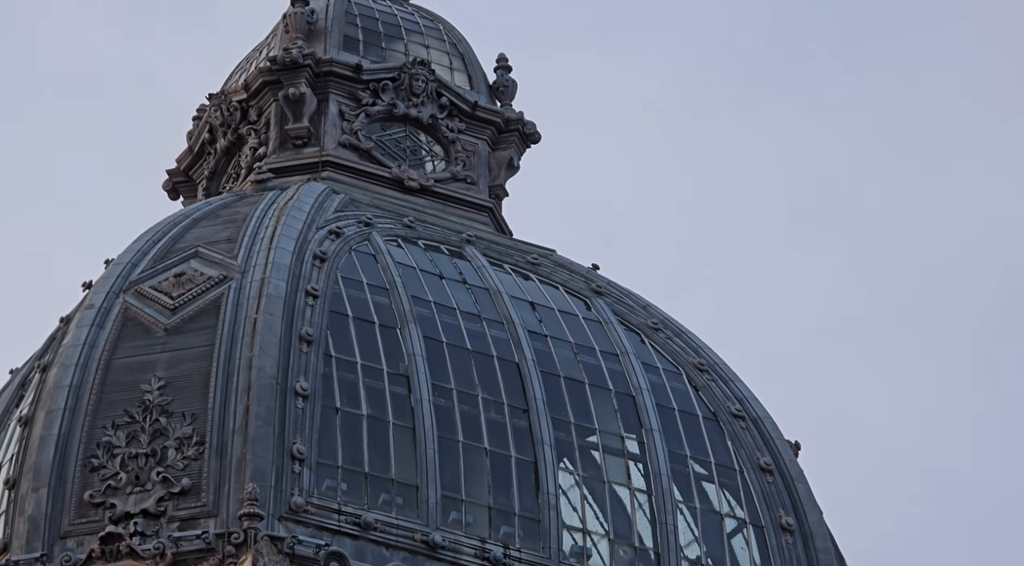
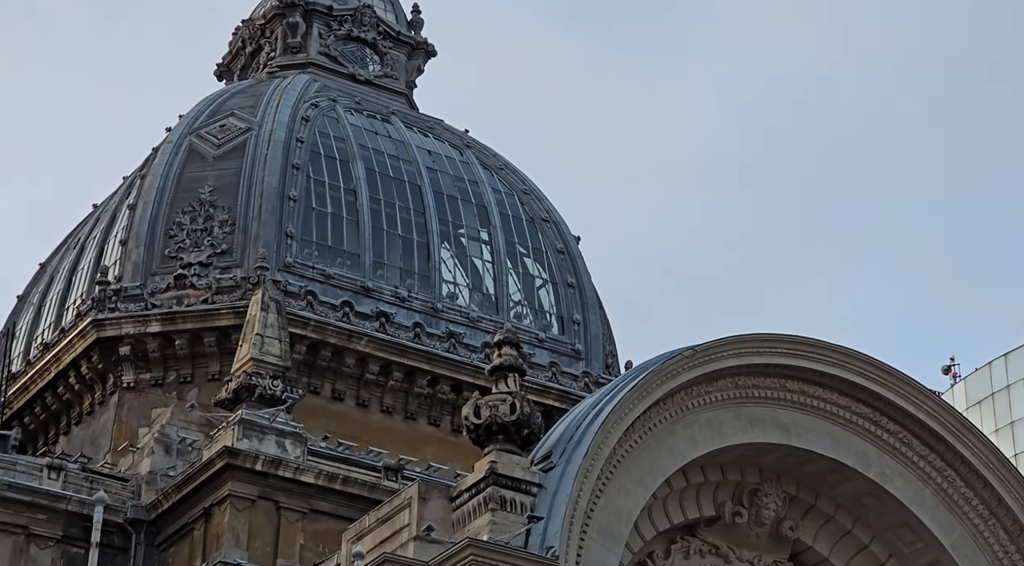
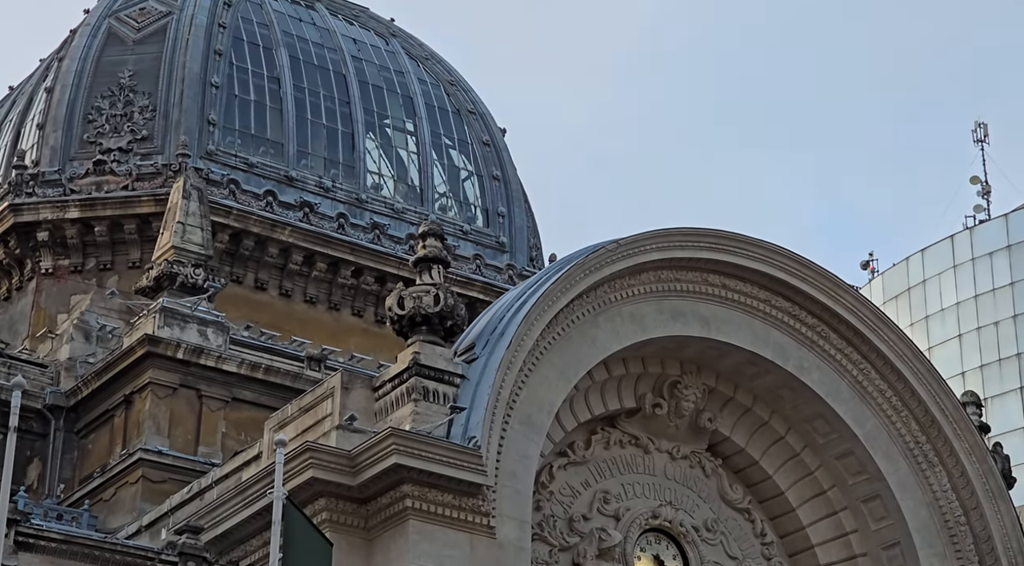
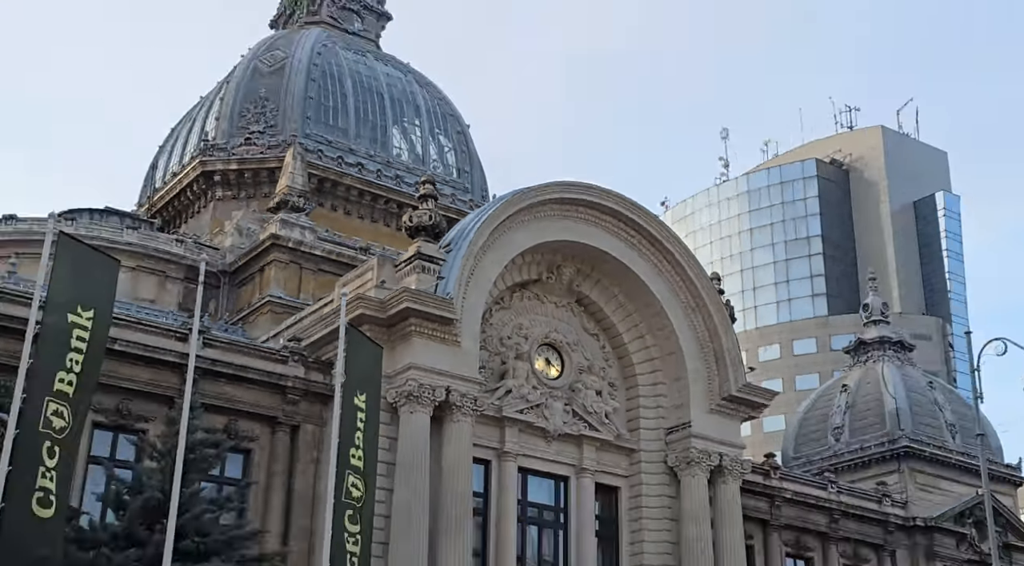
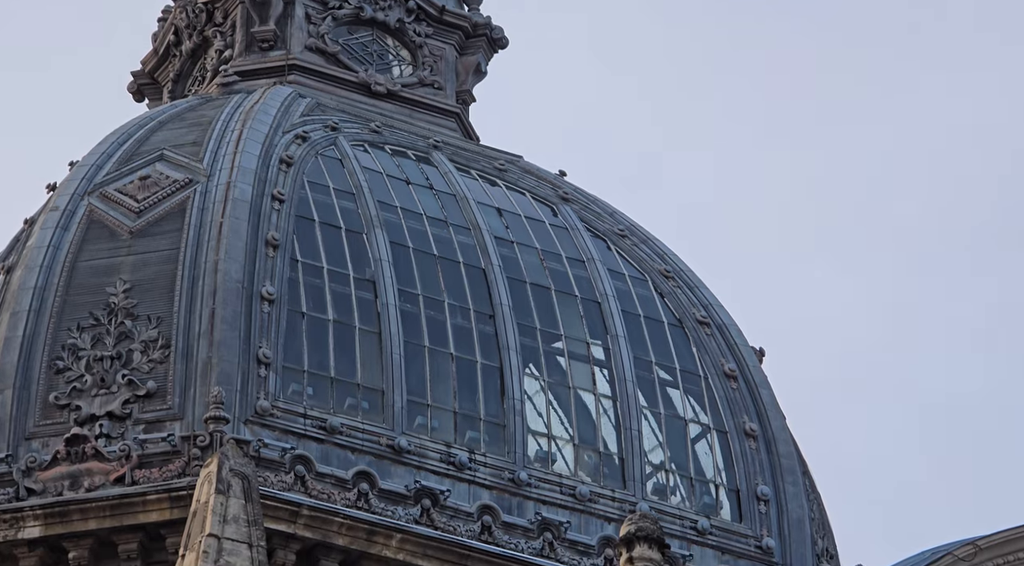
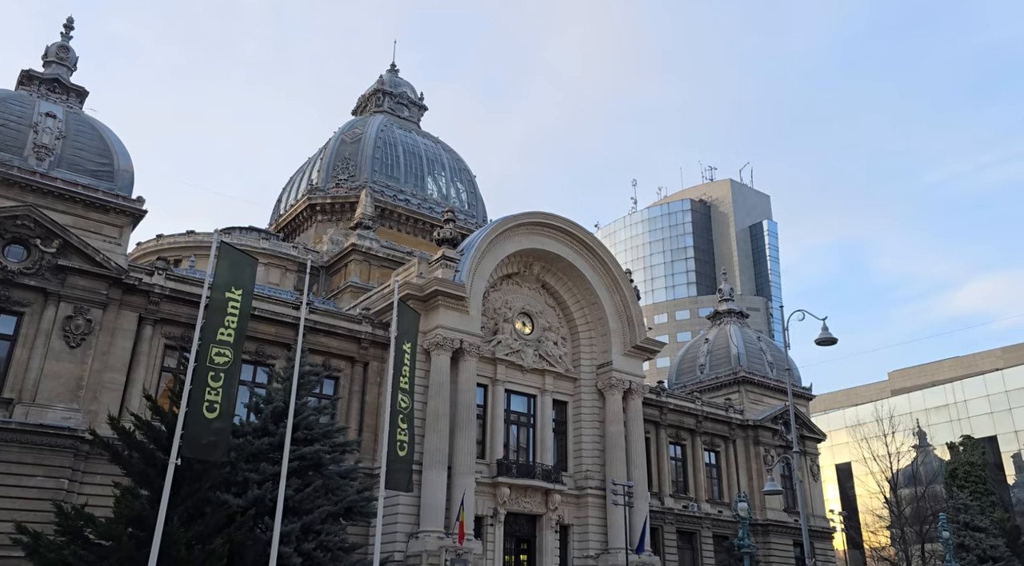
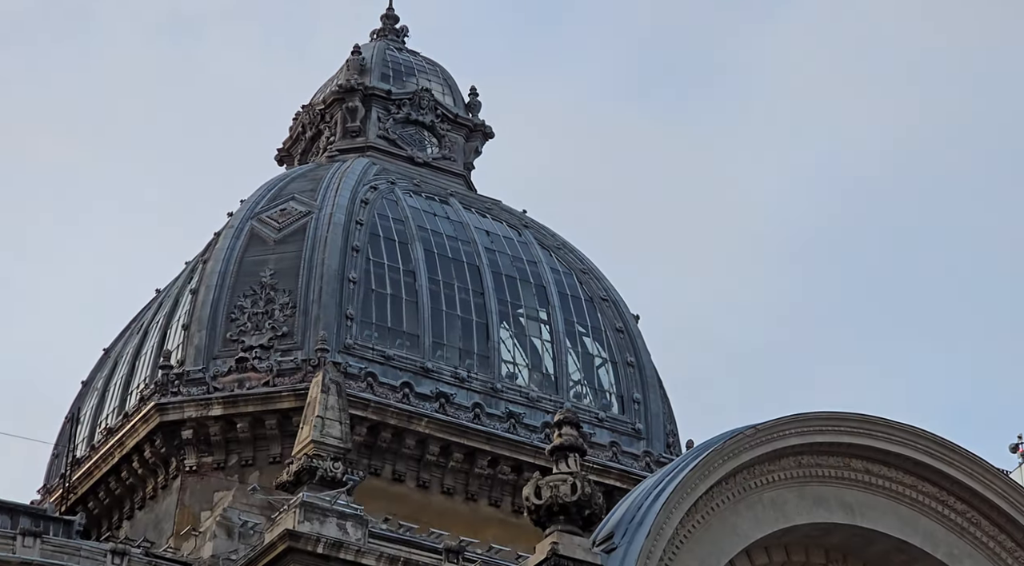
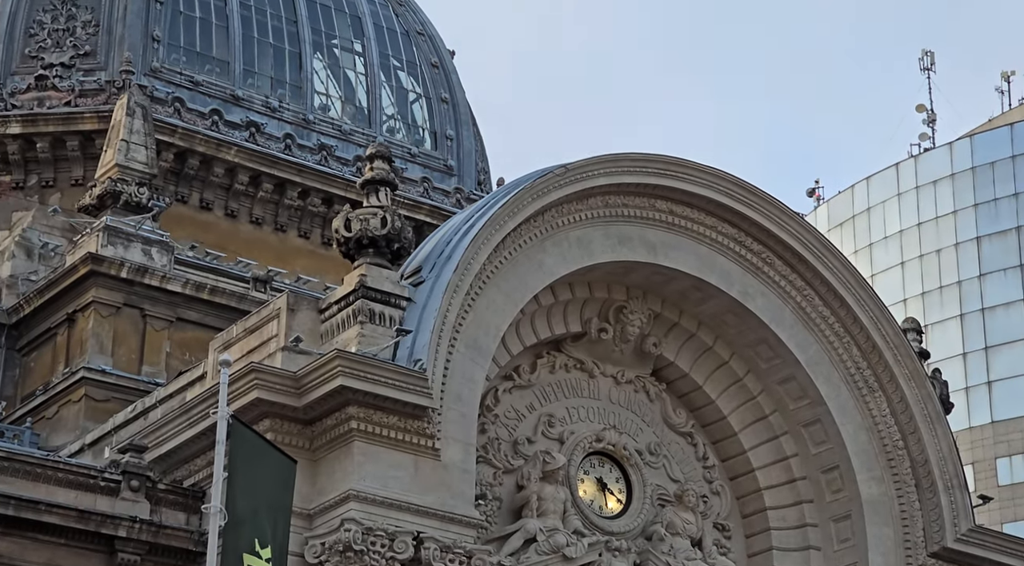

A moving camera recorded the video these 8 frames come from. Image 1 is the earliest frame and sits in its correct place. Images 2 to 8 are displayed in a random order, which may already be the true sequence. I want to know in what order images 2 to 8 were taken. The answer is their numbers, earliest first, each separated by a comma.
5, 7, 2, 3, 8, 4, 6
